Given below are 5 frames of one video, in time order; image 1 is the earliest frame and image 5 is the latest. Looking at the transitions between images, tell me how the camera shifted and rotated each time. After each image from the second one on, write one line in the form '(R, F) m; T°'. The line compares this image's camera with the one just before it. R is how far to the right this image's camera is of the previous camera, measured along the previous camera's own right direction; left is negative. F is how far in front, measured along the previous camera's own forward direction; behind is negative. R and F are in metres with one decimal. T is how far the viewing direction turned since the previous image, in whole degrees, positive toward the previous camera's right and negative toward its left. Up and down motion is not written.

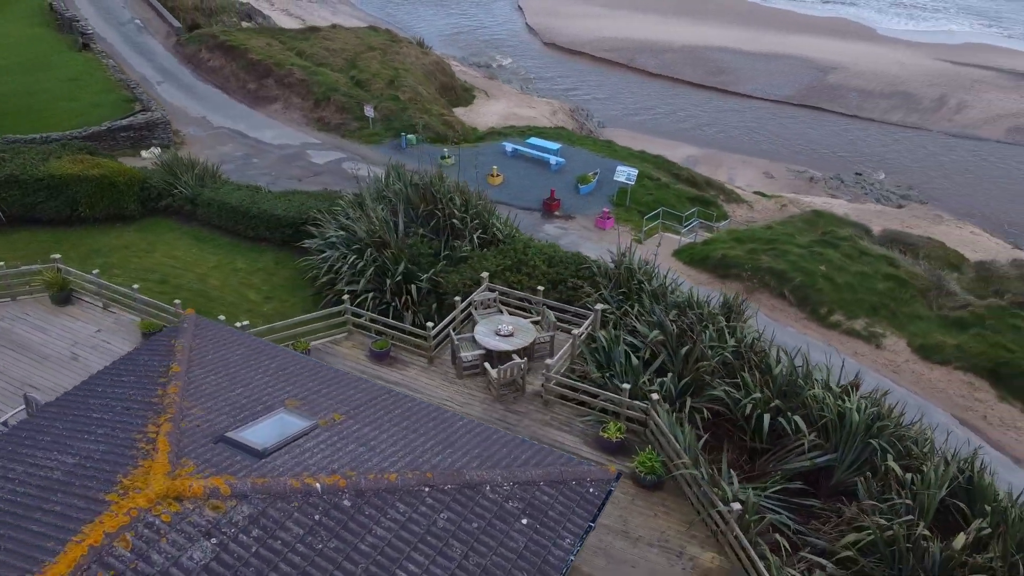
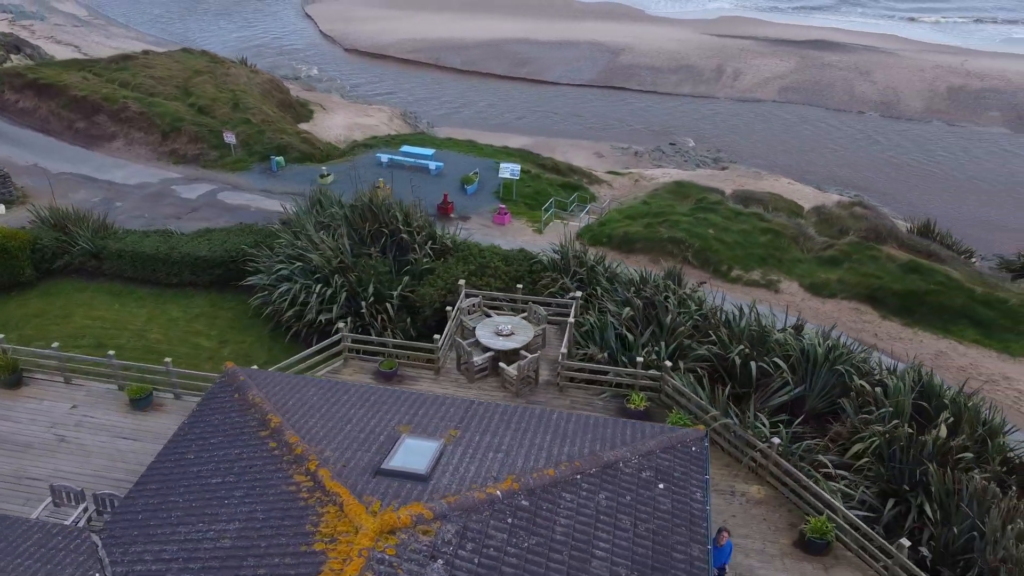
(-3.8, -0.4) m; +15°
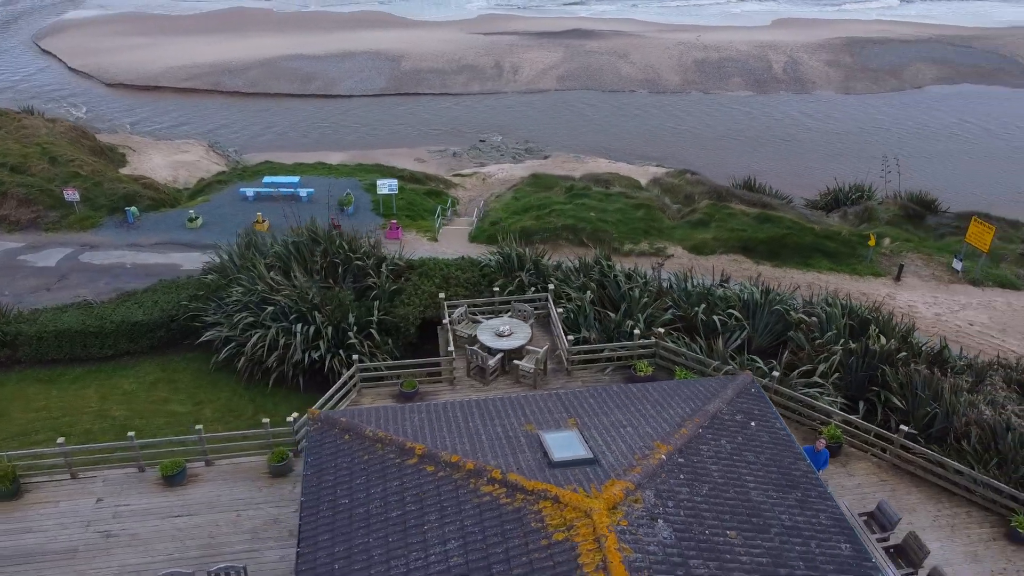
(-4.6, -0.5) m; +17°
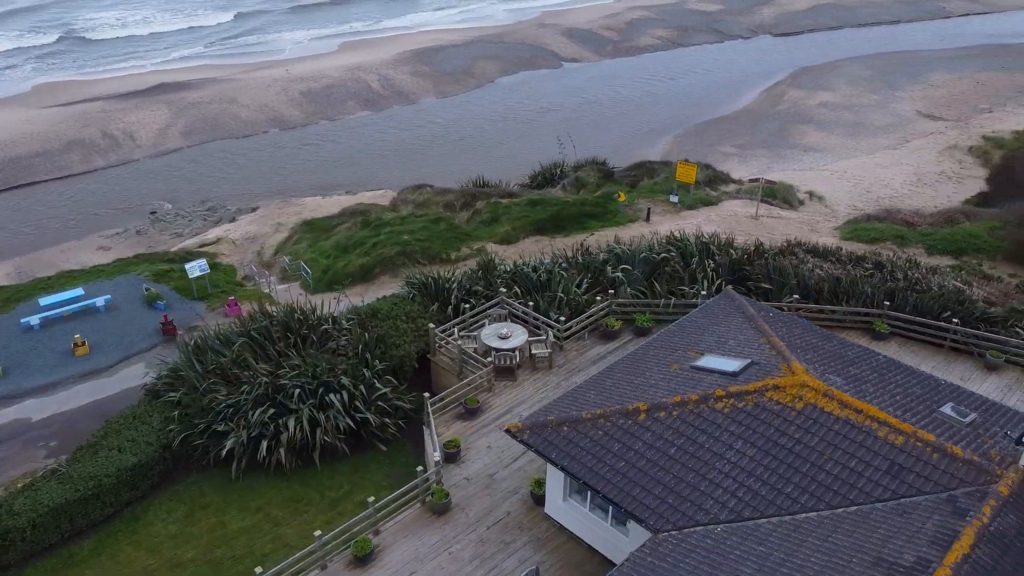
(-9.4, -0.1) m; +31°
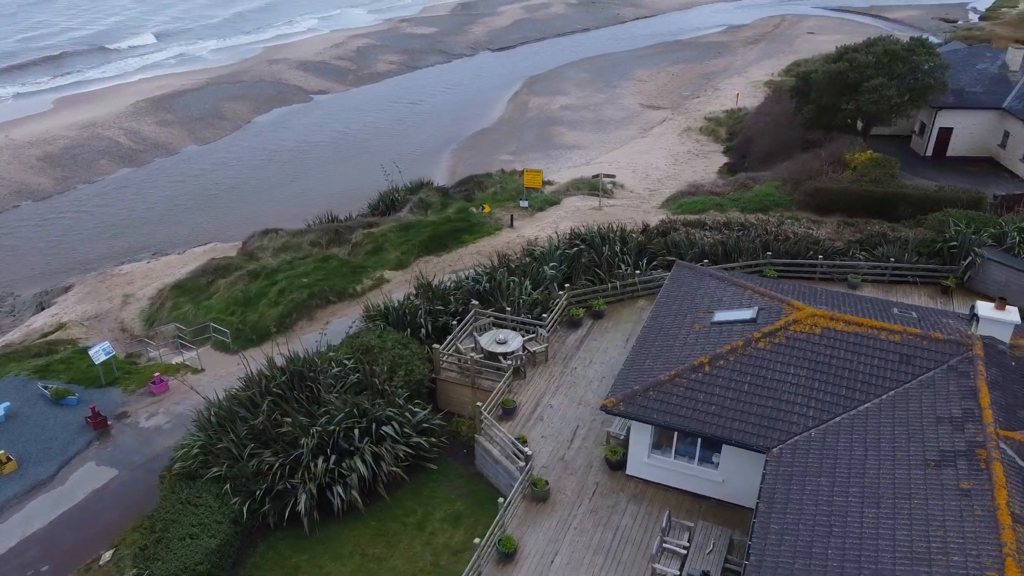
(-6.8, -0.5) m; +20°
